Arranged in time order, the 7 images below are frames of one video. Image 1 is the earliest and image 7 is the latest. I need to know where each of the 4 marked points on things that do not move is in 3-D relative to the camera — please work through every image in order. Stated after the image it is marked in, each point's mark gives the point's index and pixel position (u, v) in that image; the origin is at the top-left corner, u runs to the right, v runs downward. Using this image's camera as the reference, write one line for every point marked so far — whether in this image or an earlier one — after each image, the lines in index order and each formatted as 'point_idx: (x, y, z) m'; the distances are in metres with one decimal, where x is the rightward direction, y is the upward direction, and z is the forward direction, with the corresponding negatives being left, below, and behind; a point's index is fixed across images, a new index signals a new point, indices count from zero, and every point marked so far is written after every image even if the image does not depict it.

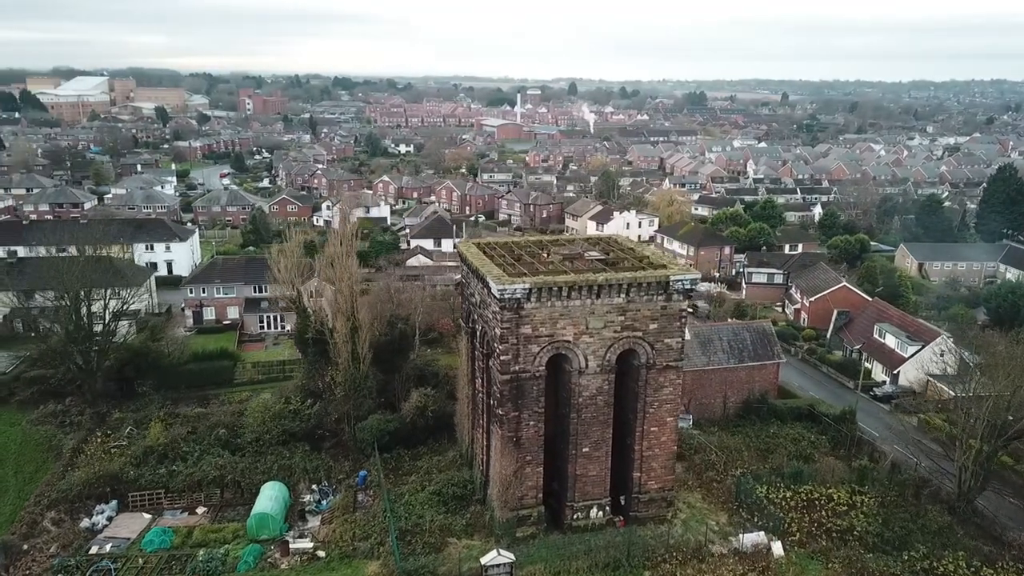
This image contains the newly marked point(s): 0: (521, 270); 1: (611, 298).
0: (+0.2, +0.4, +18.5) m
1: (+2.3, -0.2, +17.9) m
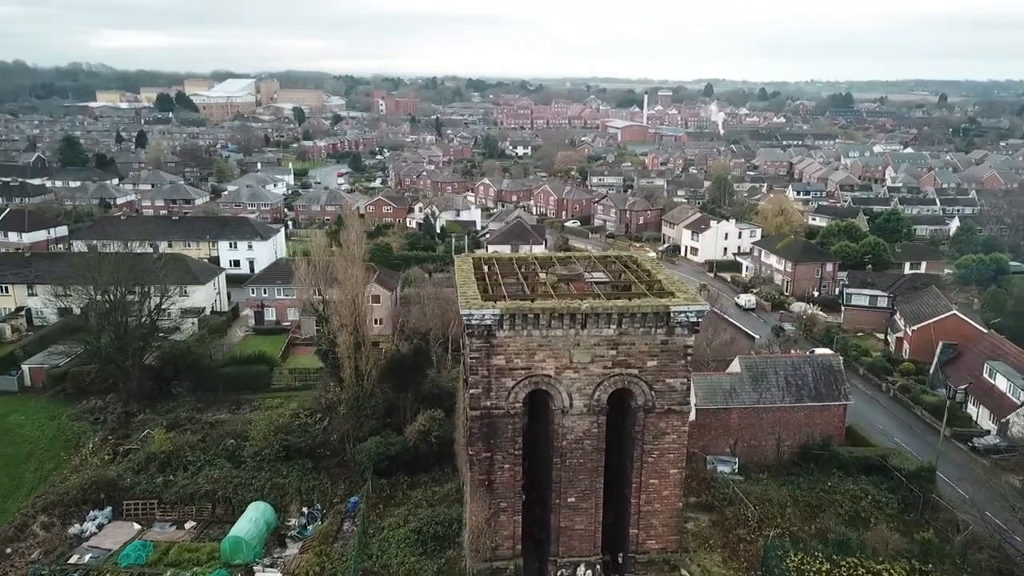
0: (-0.2, -0.1, +16.4) m
1: (+1.8, -0.8, +15.5) m
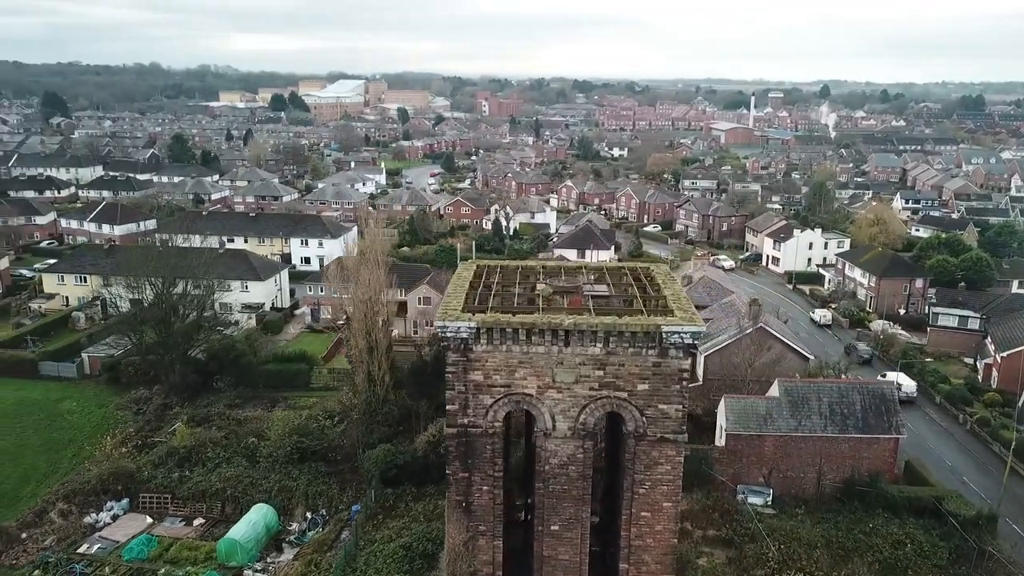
0: (-0.5, -0.3, +15.5) m
1: (+1.4, -1.1, +14.4) m
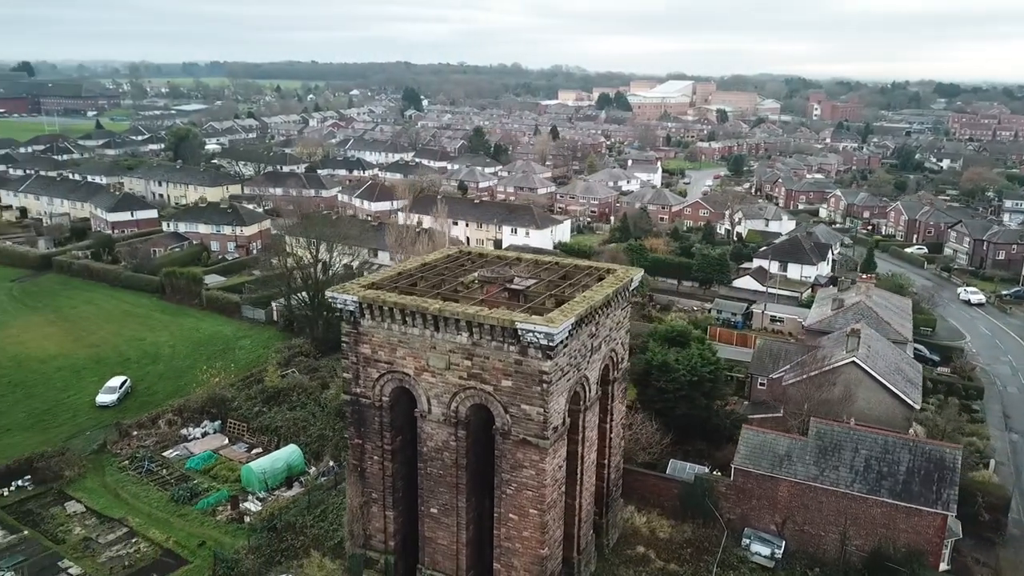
0: (-2.2, +0.1, +16.1) m
1: (-1.0, -0.8, +14.3) m
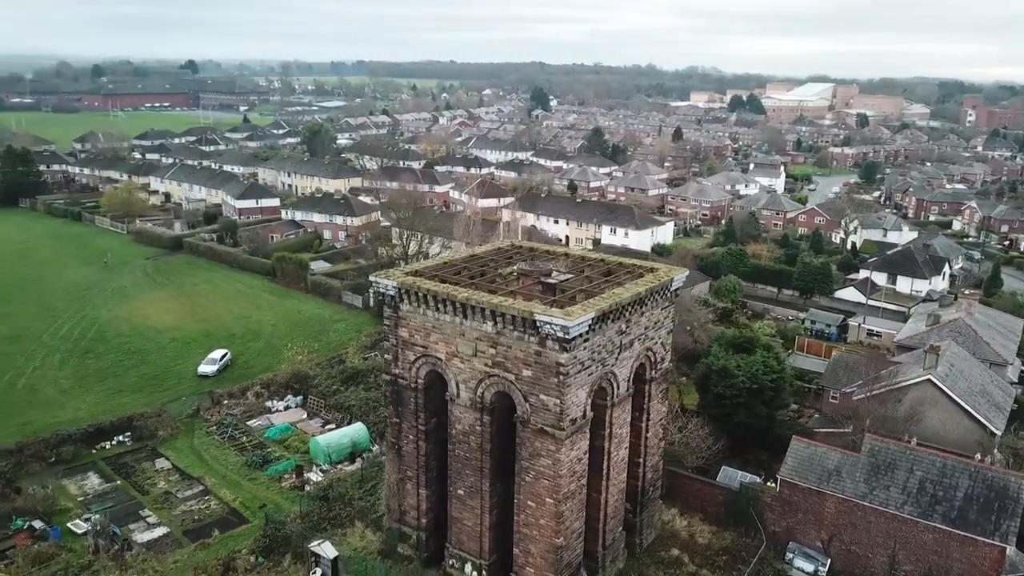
0: (-1.4, +0.3, +16.8) m
1: (-0.5, -0.6, +14.8) m
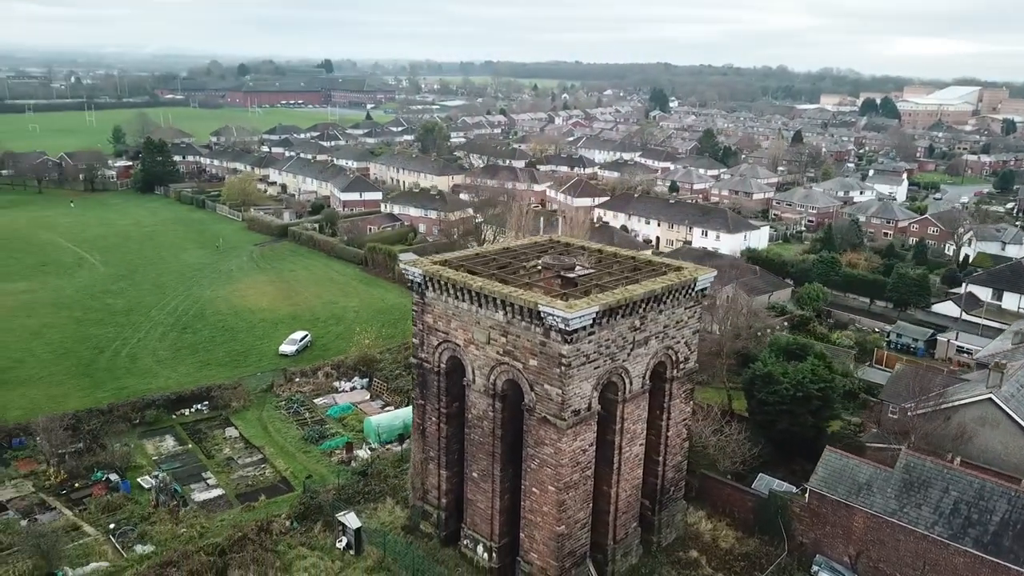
0: (-0.8, +0.6, +17.4) m
1: (-0.3, -0.5, +15.3) m
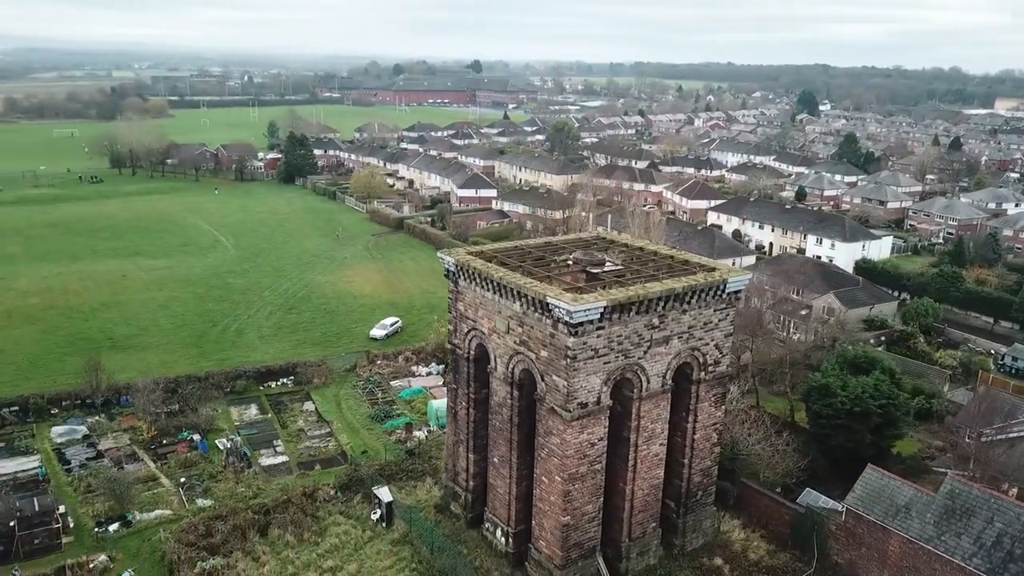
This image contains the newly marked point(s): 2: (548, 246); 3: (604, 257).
0: (-0.1, +0.8, +17.8) m
1: (0.0, -0.3, +15.8) m
2: (+0.8, +1.0, +18.5) m
3: (+2.0, +0.6, +17.3) m
